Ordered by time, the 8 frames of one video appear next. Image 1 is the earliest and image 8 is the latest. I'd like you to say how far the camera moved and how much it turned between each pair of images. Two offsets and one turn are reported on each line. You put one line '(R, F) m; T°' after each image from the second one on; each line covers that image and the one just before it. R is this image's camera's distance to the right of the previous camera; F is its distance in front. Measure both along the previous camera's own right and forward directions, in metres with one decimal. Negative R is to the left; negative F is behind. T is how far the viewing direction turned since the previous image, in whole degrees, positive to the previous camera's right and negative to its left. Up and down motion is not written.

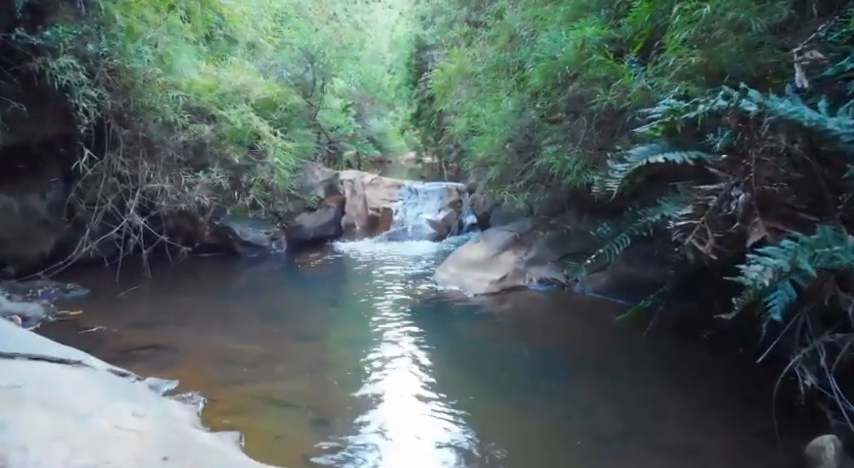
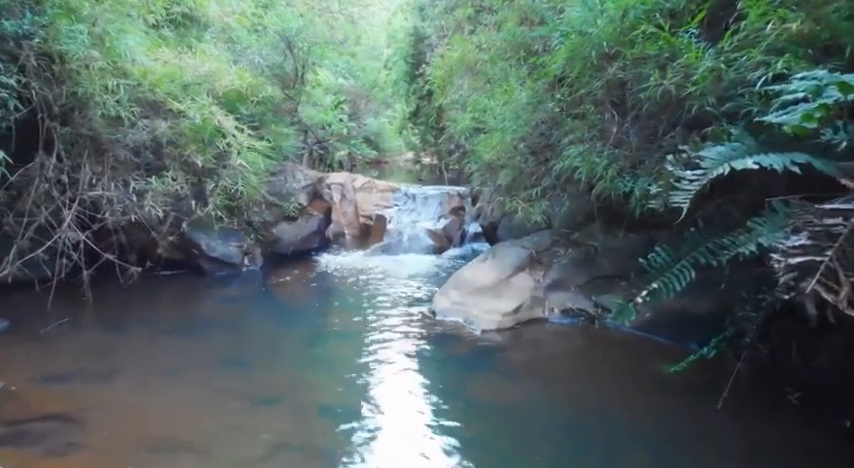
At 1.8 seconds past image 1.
(0.0, +1.1) m; 0°
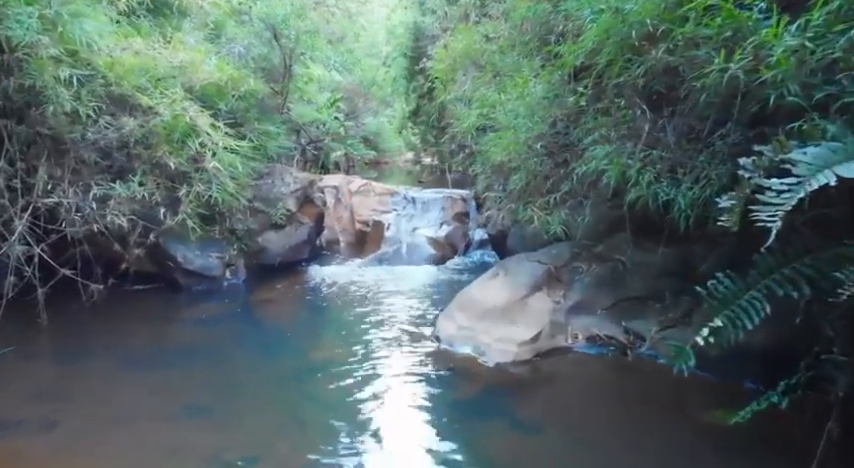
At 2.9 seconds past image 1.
(0.0, +0.7) m; 0°
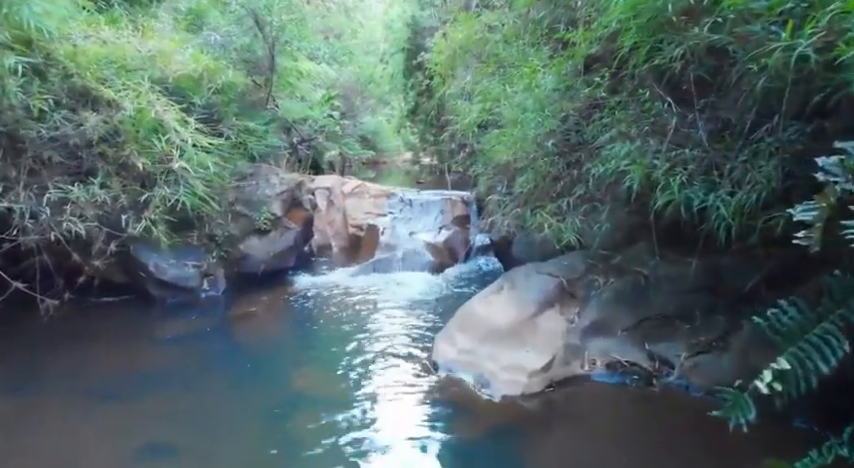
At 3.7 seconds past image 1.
(0.0, +0.6) m; 0°
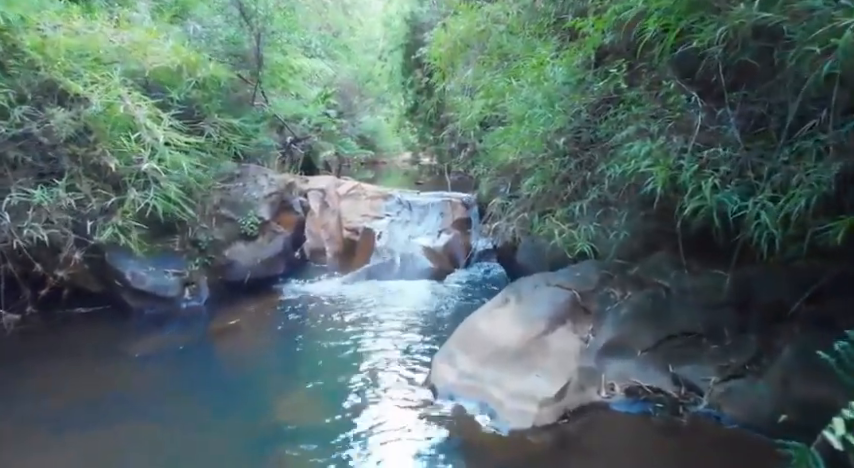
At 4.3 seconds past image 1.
(0.0, +0.4) m; 0°
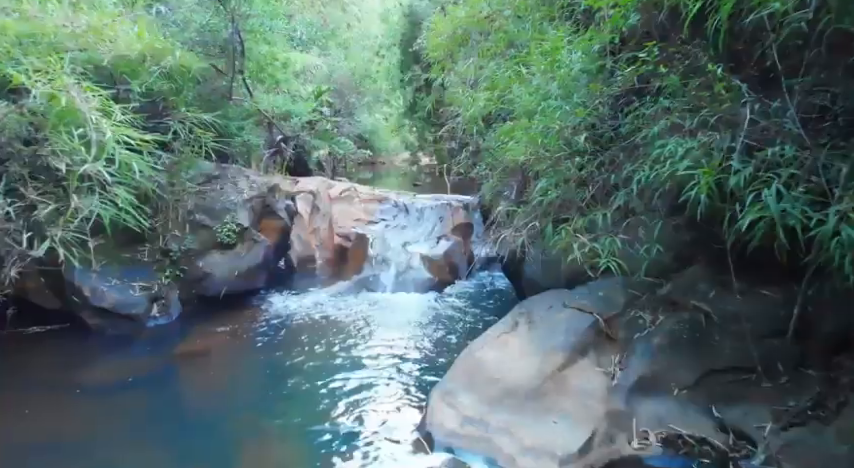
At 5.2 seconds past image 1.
(0.0, +0.6) m; 0°
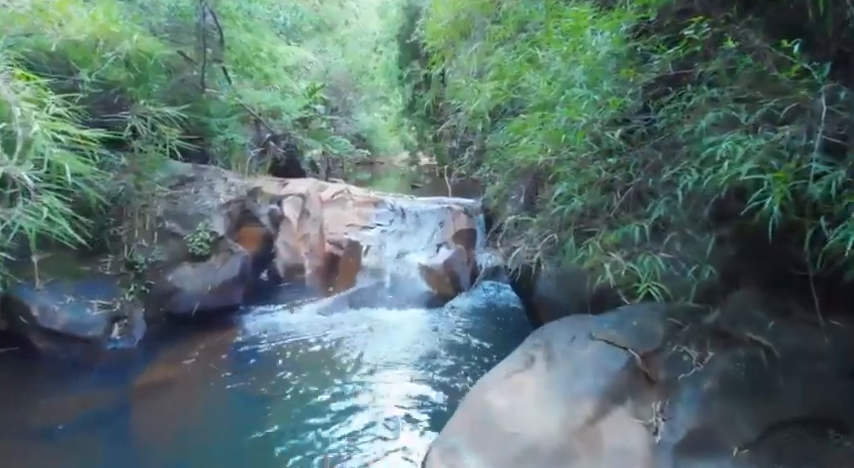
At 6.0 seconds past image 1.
(0.0, +0.6) m; 0°
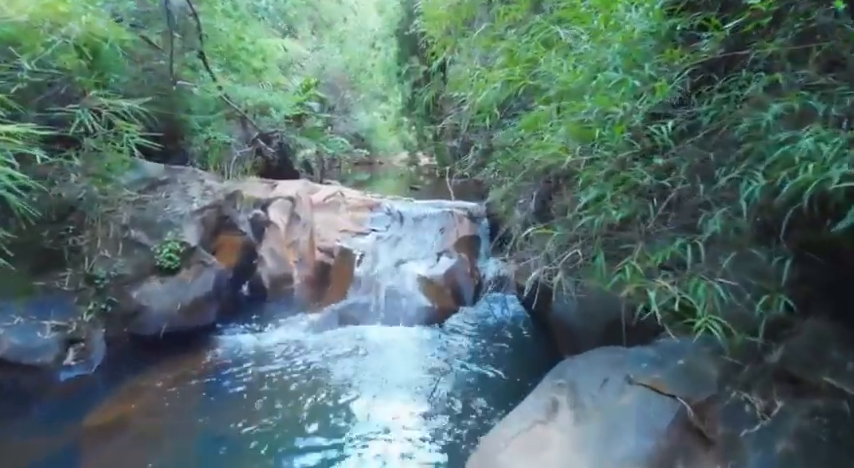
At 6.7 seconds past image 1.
(0.0, +0.5) m; 0°
